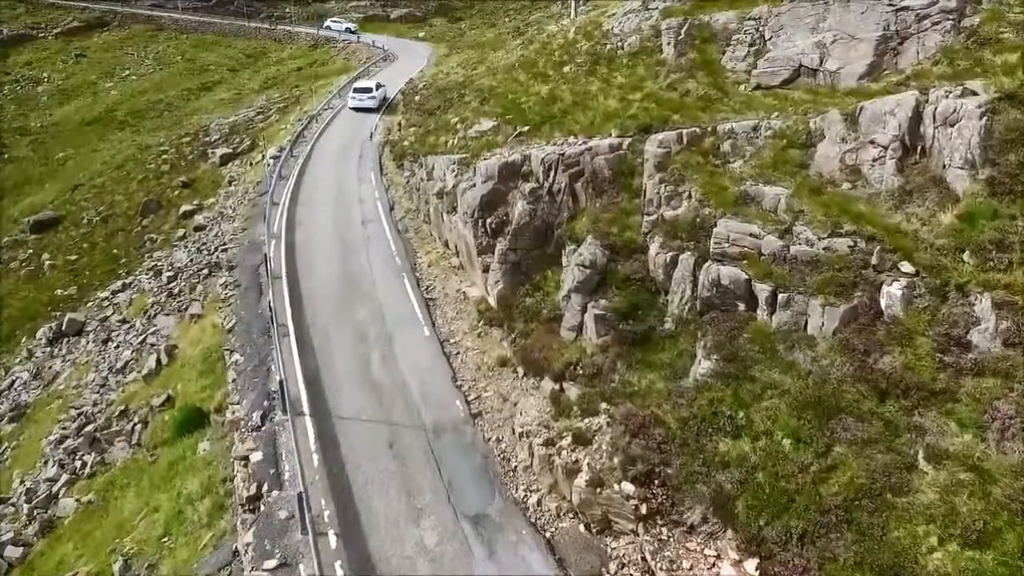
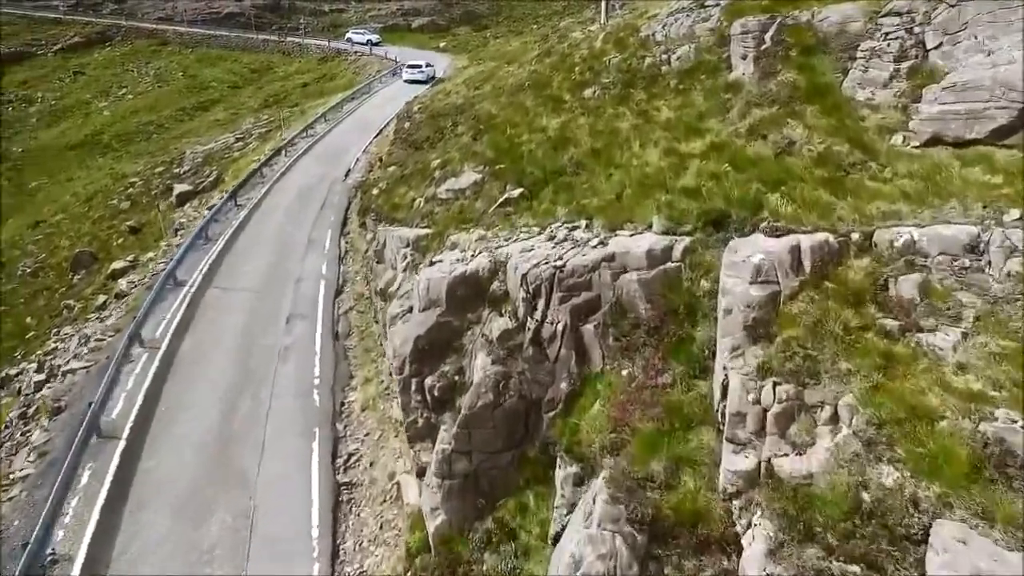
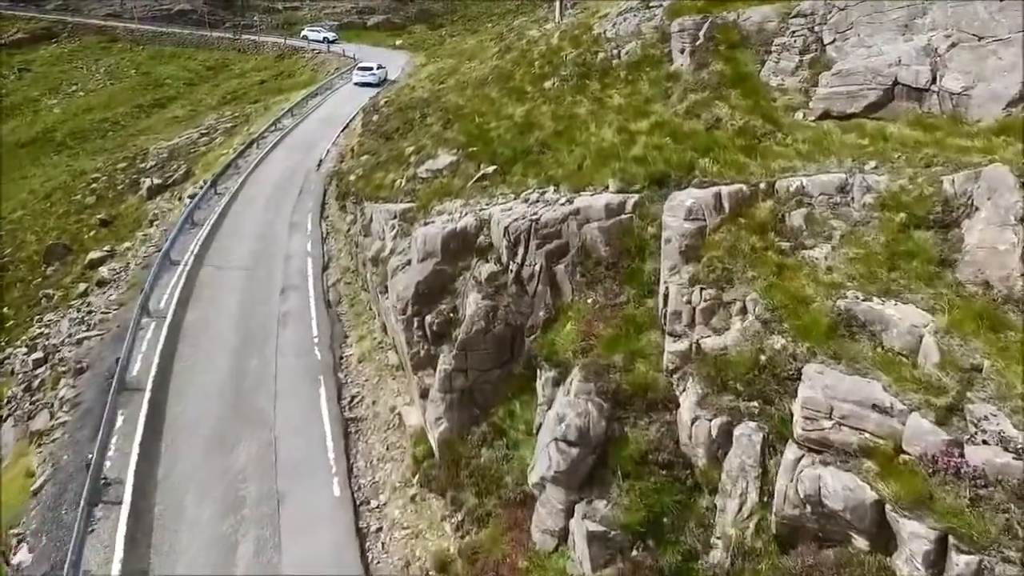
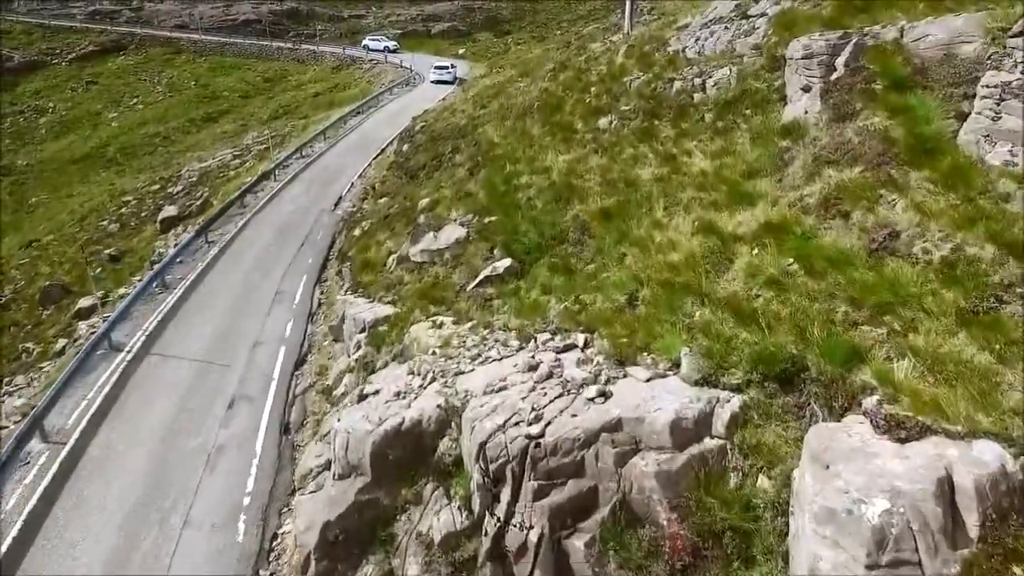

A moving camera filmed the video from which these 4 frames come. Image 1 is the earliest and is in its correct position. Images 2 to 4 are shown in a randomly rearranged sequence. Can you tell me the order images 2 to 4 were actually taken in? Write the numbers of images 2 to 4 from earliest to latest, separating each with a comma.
3, 2, 4
